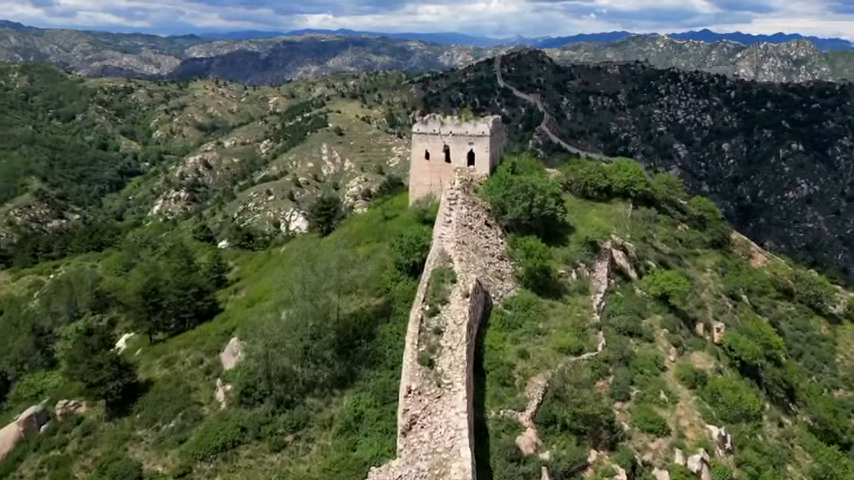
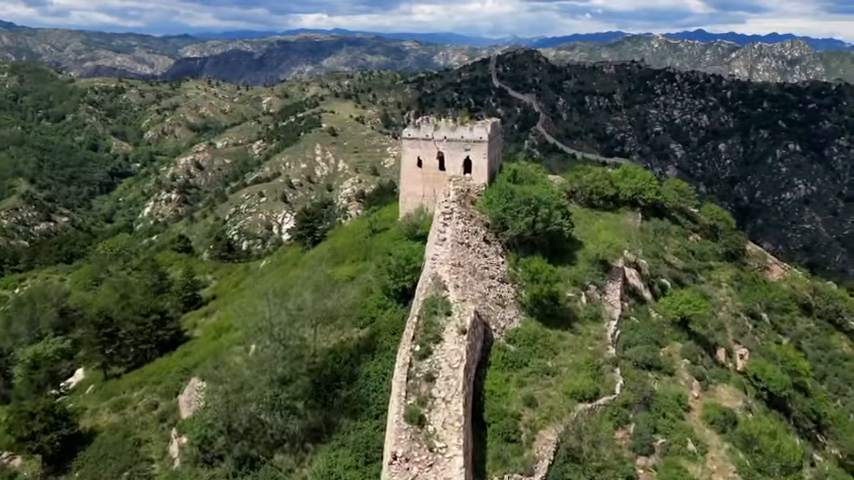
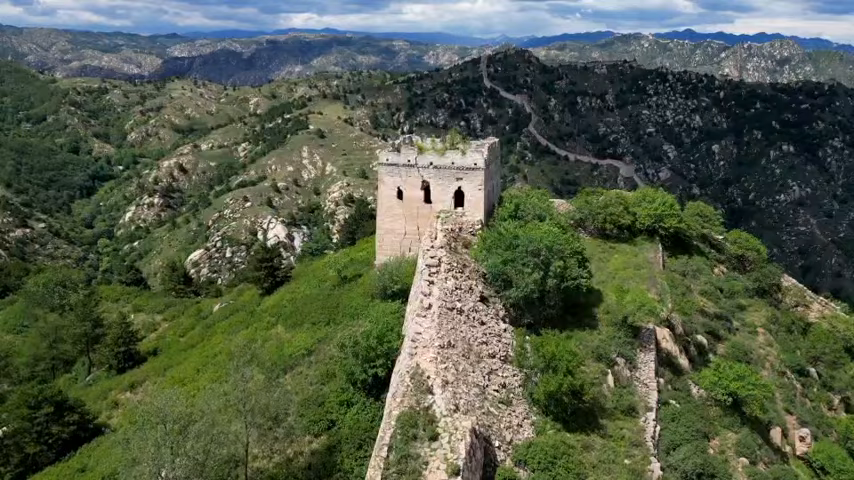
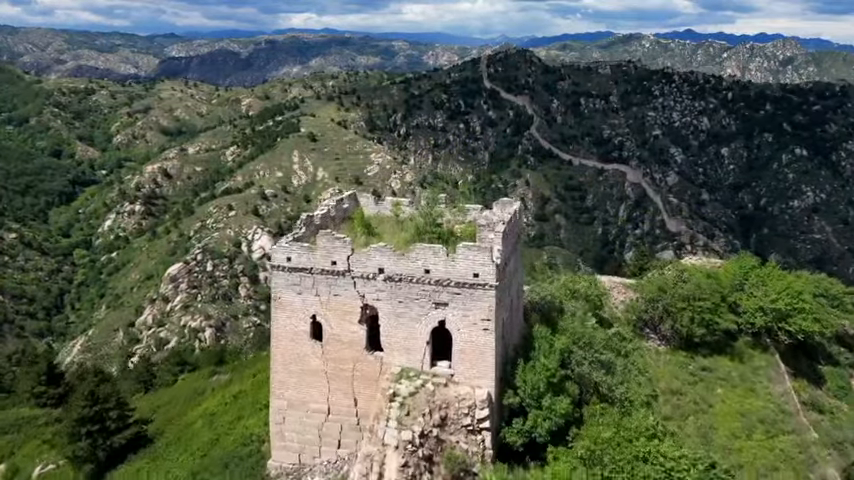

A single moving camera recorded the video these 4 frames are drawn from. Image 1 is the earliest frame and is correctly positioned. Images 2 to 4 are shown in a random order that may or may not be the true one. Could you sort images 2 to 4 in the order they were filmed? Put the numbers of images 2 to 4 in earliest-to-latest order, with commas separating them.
2, 3, 4
